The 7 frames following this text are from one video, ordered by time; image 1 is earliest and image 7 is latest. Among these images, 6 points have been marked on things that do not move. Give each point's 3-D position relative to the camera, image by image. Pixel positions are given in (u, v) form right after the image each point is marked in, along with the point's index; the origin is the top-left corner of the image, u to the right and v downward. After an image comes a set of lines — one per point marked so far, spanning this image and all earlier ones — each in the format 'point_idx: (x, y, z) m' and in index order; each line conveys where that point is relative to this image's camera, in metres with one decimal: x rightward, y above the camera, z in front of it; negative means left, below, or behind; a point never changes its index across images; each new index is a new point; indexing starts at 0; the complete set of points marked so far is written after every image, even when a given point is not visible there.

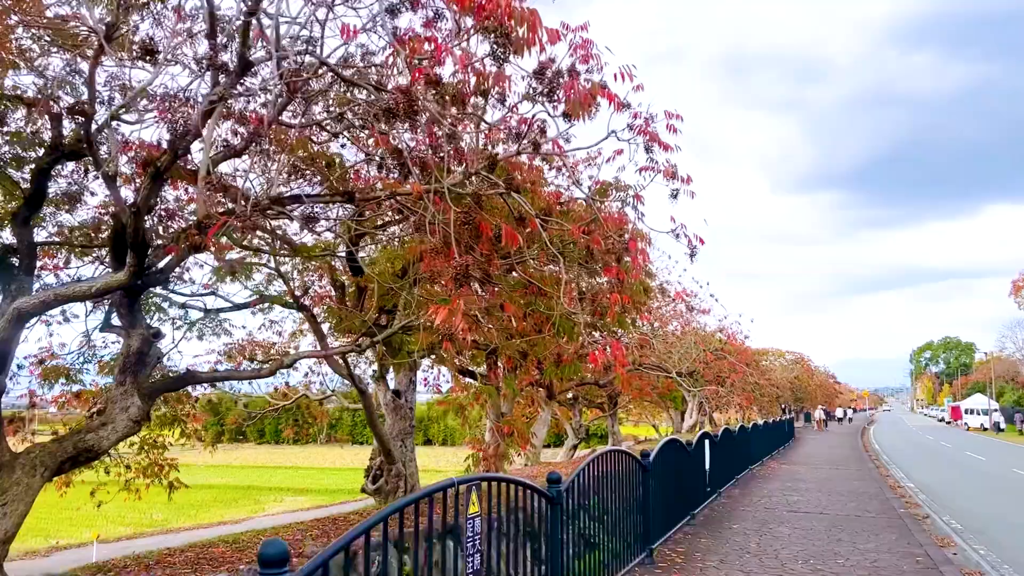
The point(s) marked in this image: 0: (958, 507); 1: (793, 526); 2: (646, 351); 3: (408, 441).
0: (+8.4, -4.1, +14.7) m
1: (+3.1, -2.6, +8.4) m
2: (+2.5, -1.2, +15.0) m
3: (-1.4, -2.0, +10.1) m
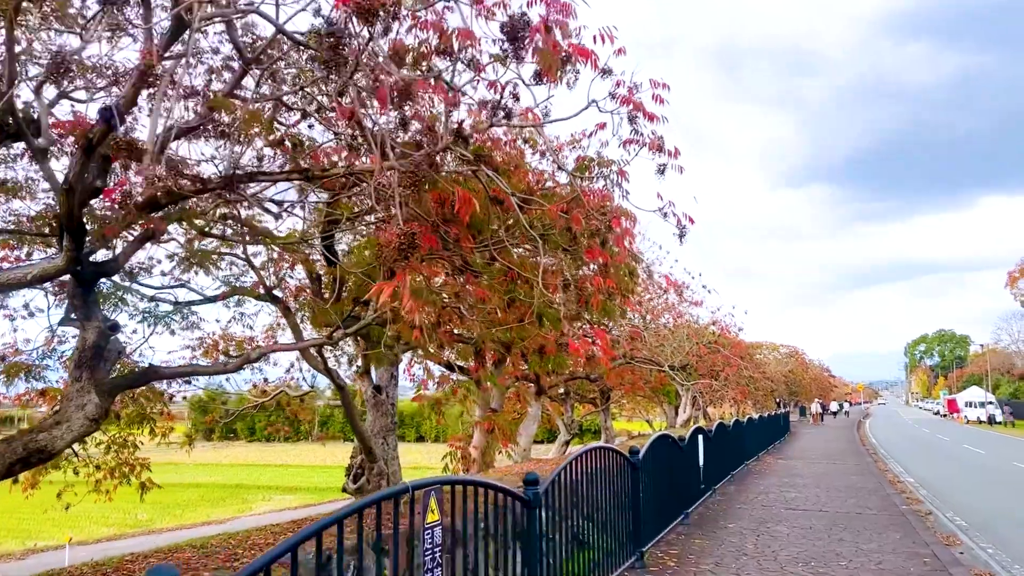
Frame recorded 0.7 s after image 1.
0: (+8.2, -3.9, +14.3) m
1: (+2.9, -2.5, +8.0) m
2: (+2.3, -1.0, +14.6) m
3: (-1.5, -1.9, +9.7) m
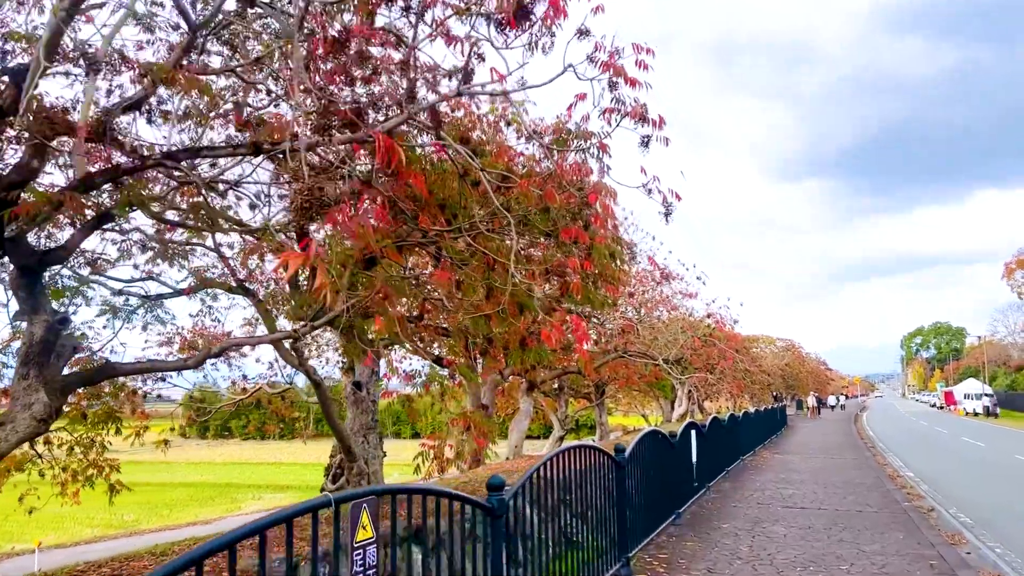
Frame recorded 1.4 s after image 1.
0: (+8.0, -3.7, +14.0) m
1: (+2.7, -2.3, +7.7) m
2: (+2.1, -0.9, +14.3) m
3: (-1.7, -1.8, +9.3) m
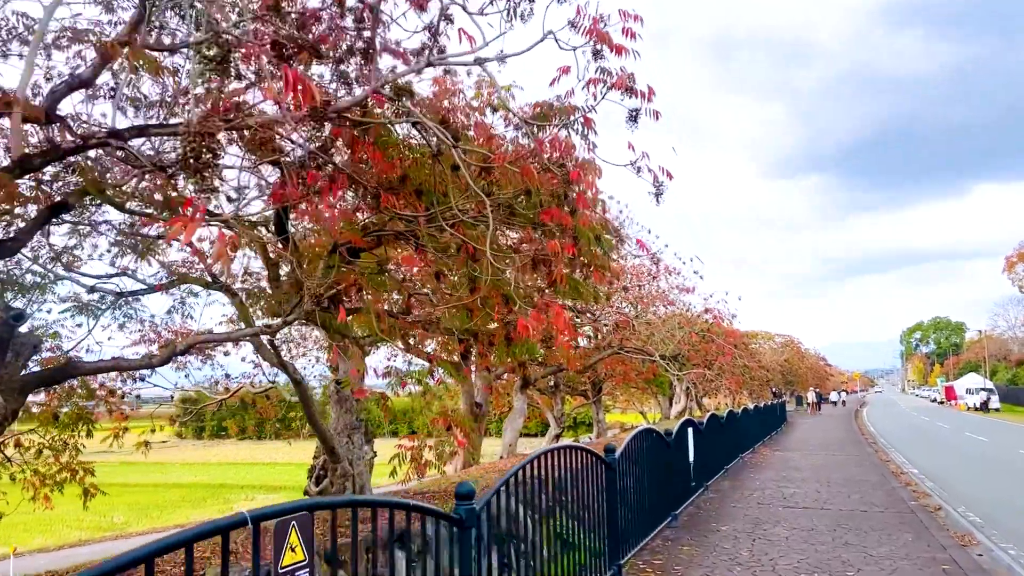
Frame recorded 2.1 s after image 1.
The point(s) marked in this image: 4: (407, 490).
0: (+7.9, -3.6, +13.7) m
1: (+2.6, -2.2, +7.3) m
2: (+2.0, -0.8, +13.9) m
3: (-1.8, -1.7, +9.0) m
4: (-1.4, -2.6, +10.0) m
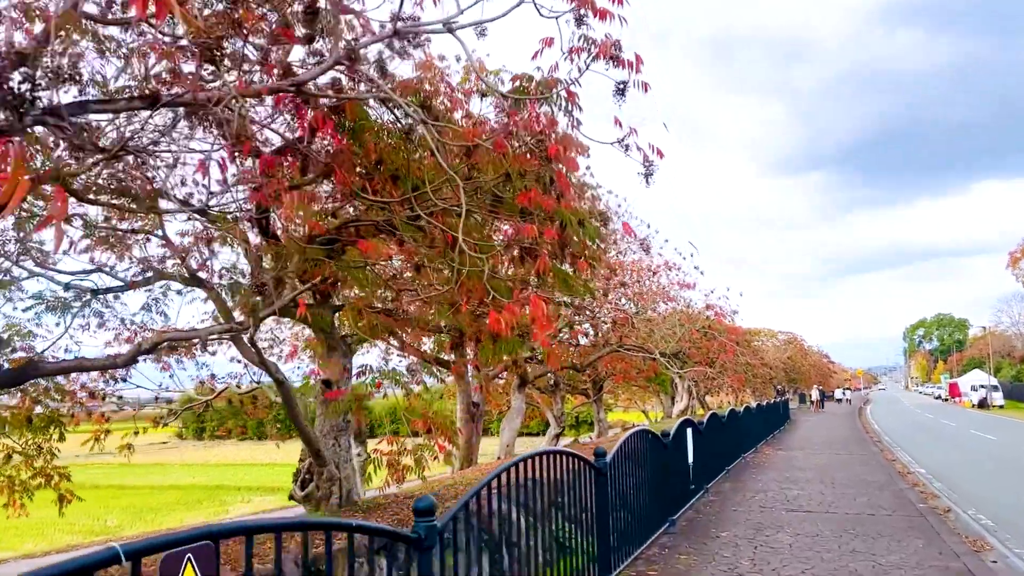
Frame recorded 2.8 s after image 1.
0: (+7.9, -3.5, +13.3) m
1: (+2.6, -2.2, +7.0) m
2: (+2.0, -0.7, +13.6) m
3: (-1.9, -1.7, +8.7) m
4: (-1.5, -2.6, +9.7) m
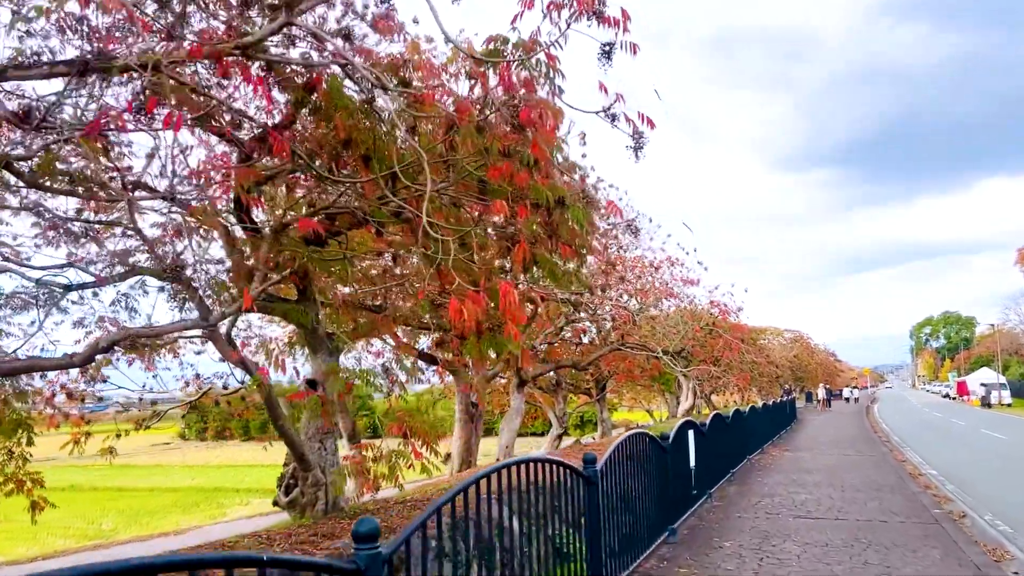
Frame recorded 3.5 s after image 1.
0: (+7.8, -3.4, +12.9) m
1: (+2.5, -2.1, +6.6) m
2: (+1.9, -0.7, +13.2) m
3: (-1.9, -1.6, +8.3) m
4: (-1.5, -2.5, +9.3) m
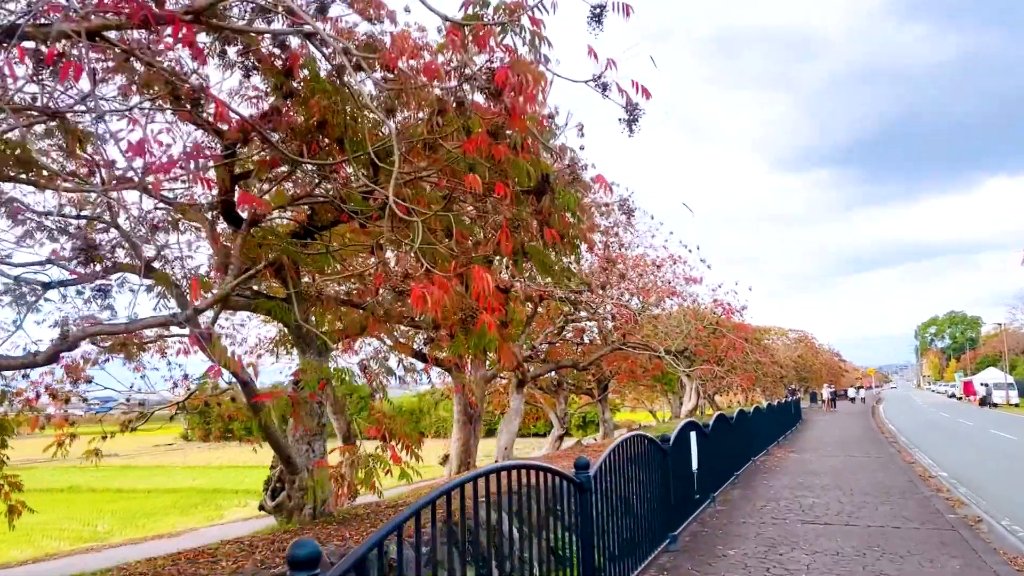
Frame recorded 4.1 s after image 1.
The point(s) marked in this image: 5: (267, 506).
0: (+7.8, -3.4, +12.6) m
1: (+2.4, -2.1, +6.3) m
2: (+1.9, -0.6, +12.9) m
3: (-2.0, -1.6, +8.0) m
4: (-1.5, -2.5, +9.0) m
5: (-2.5, -2.3, +8.1) m
